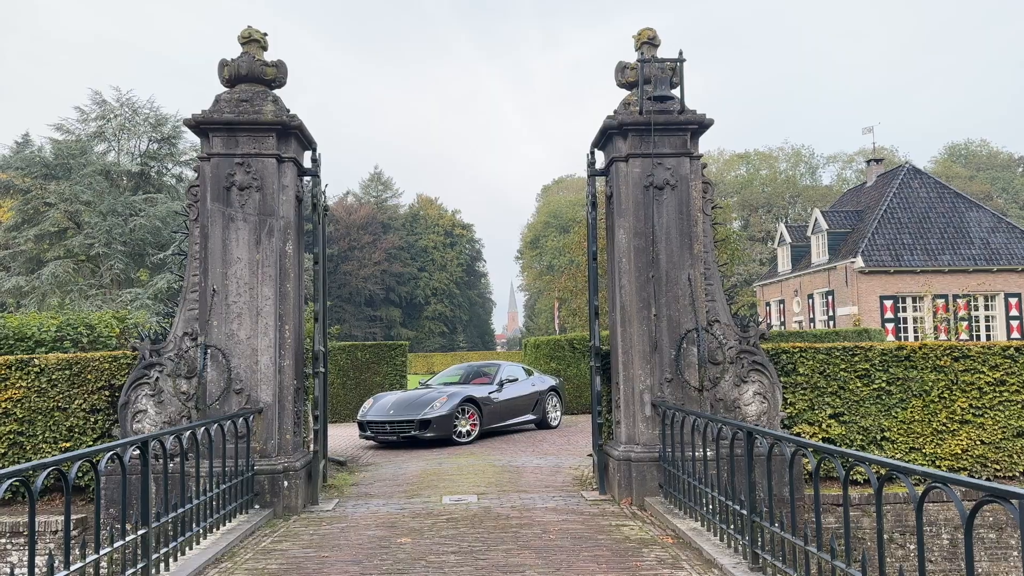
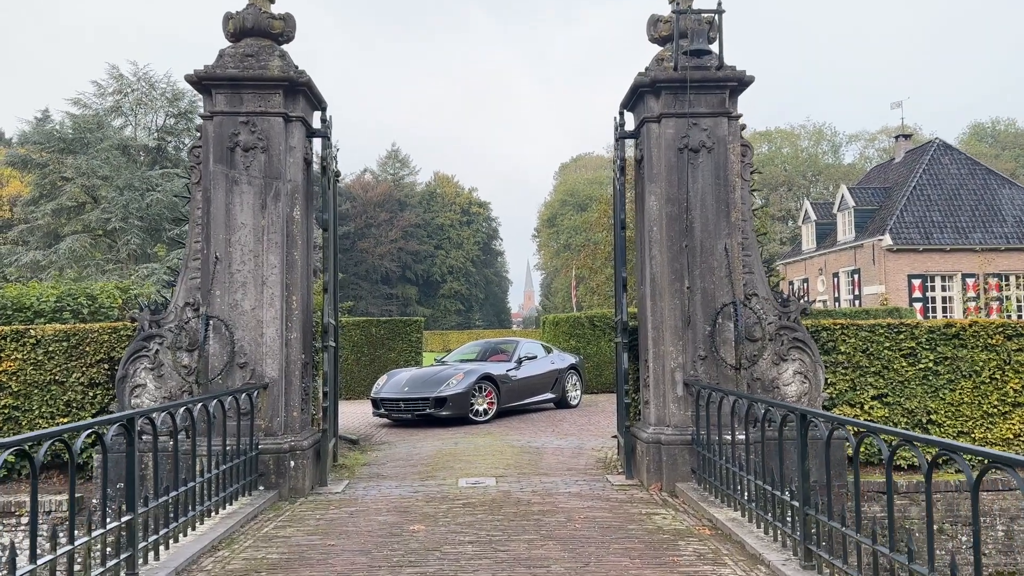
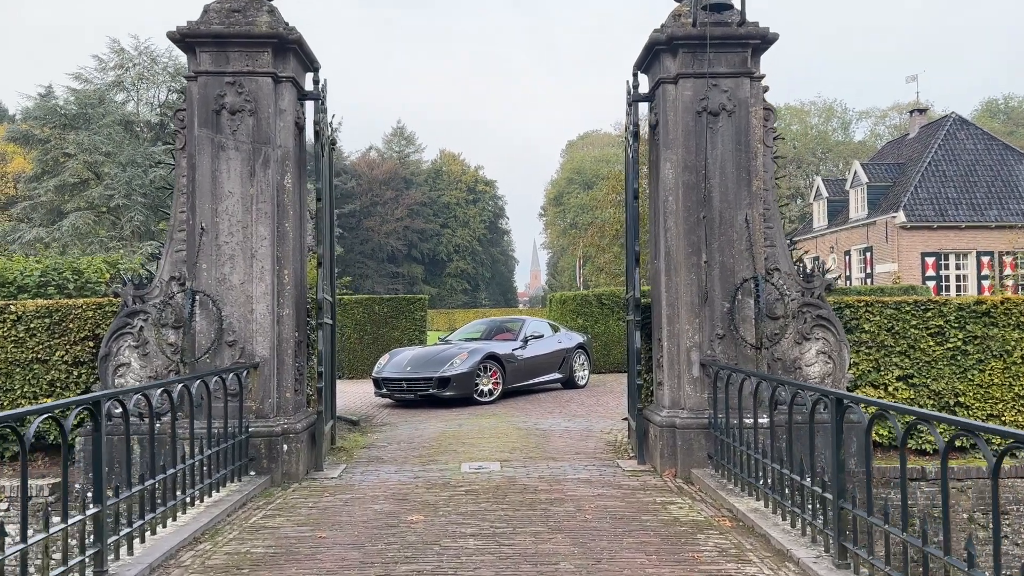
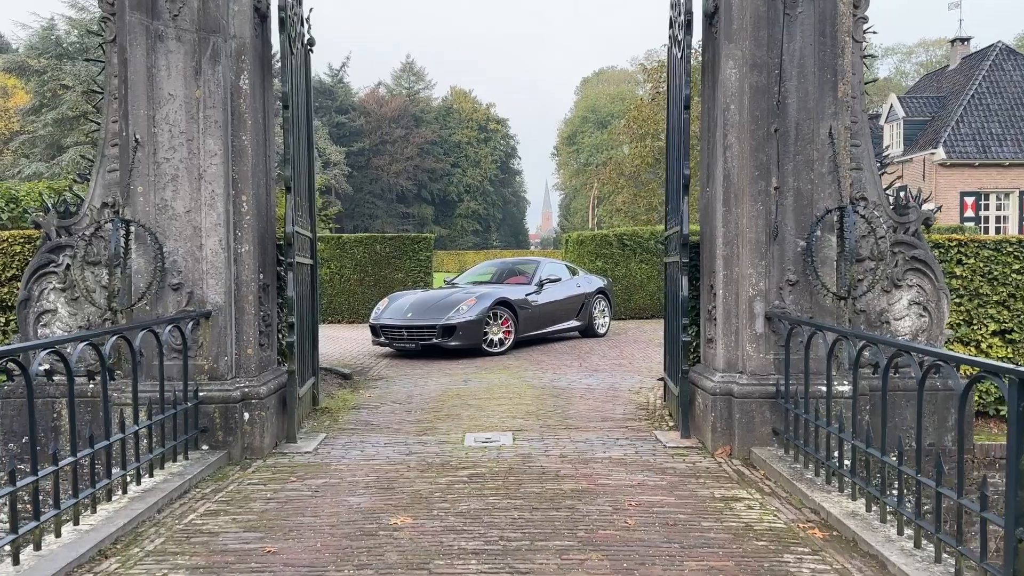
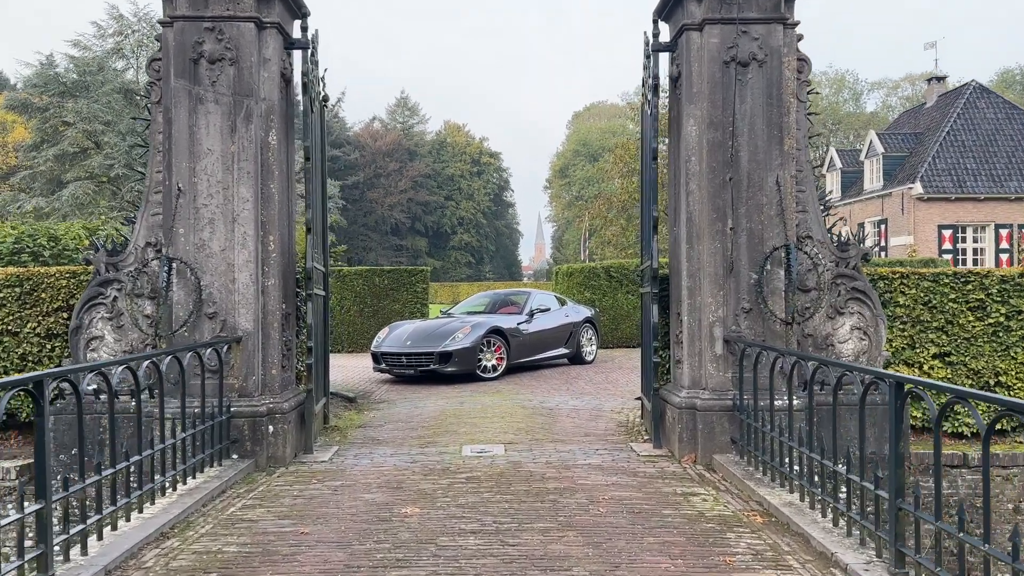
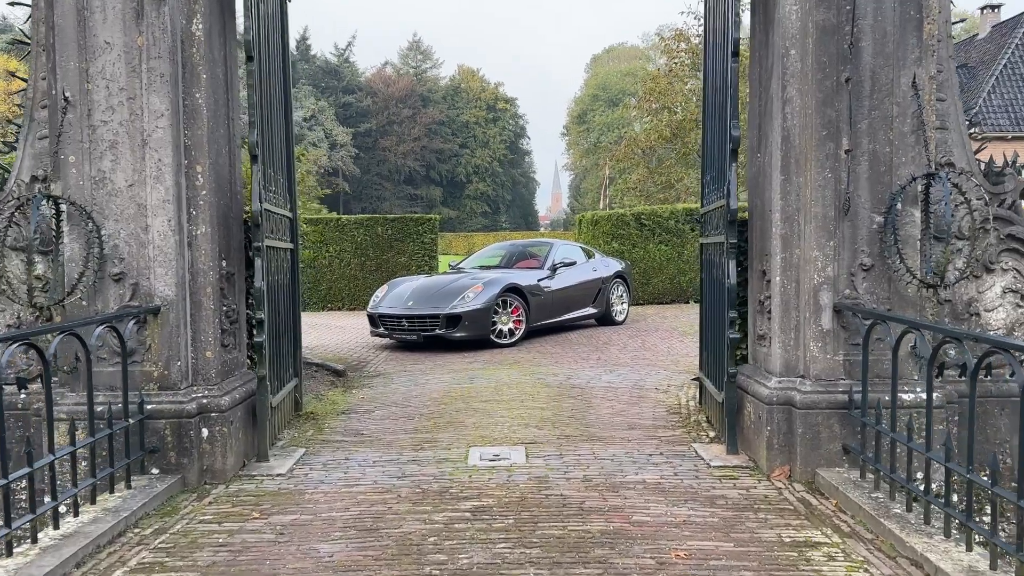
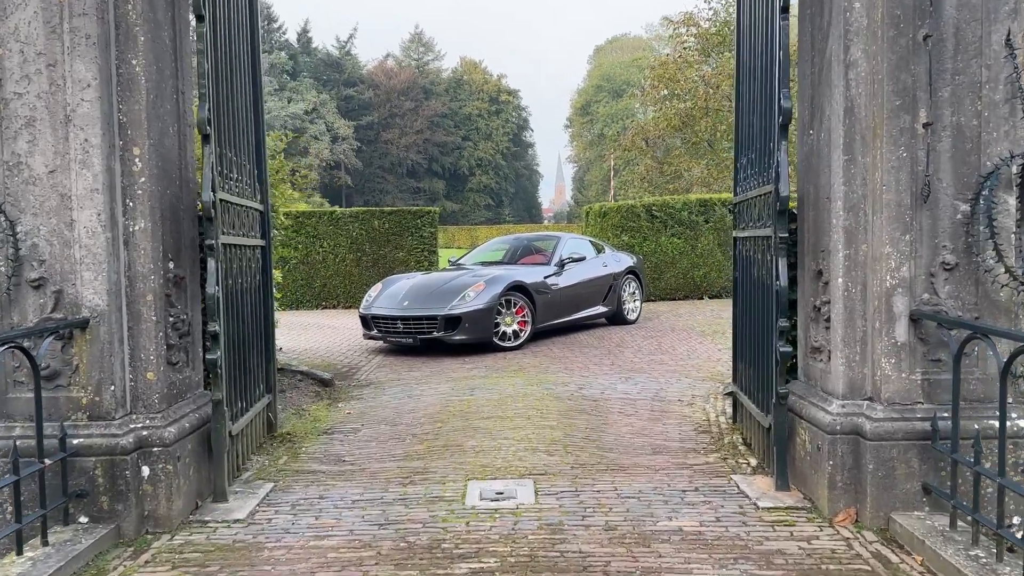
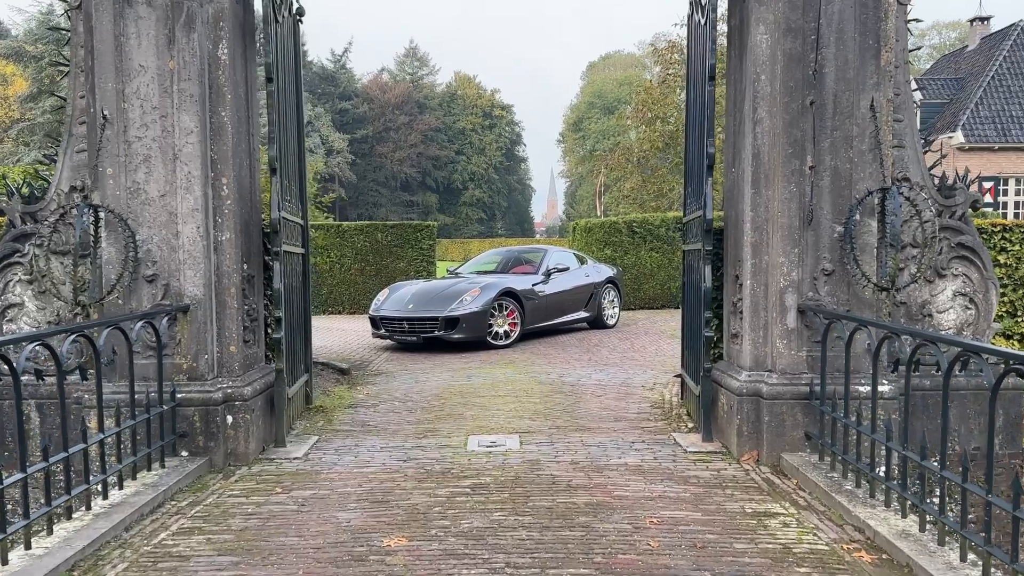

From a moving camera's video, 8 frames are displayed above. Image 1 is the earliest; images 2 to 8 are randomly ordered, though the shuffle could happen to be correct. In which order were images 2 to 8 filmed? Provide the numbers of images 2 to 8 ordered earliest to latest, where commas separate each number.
2, 3, 5, 4, 8, 6, 7
